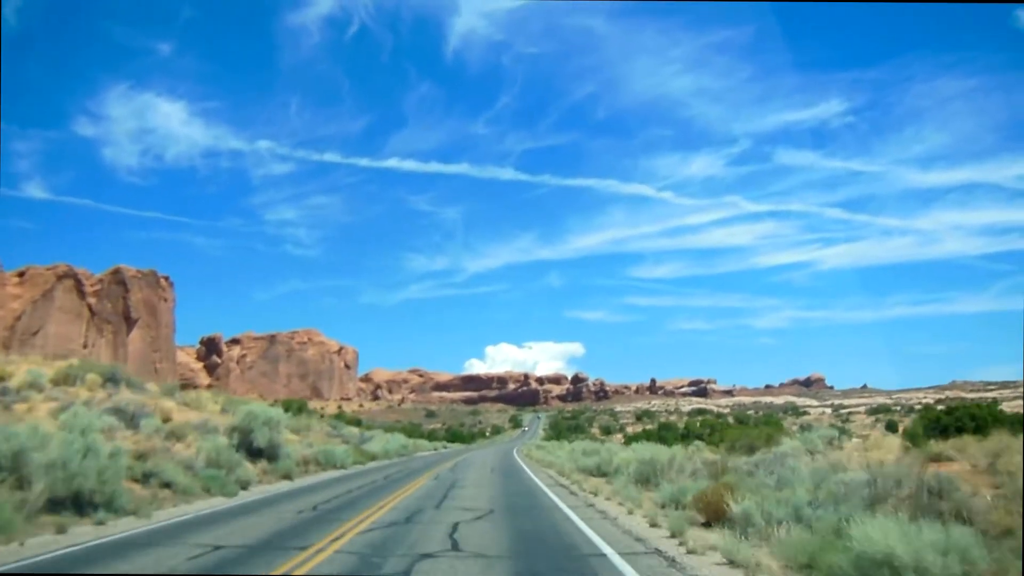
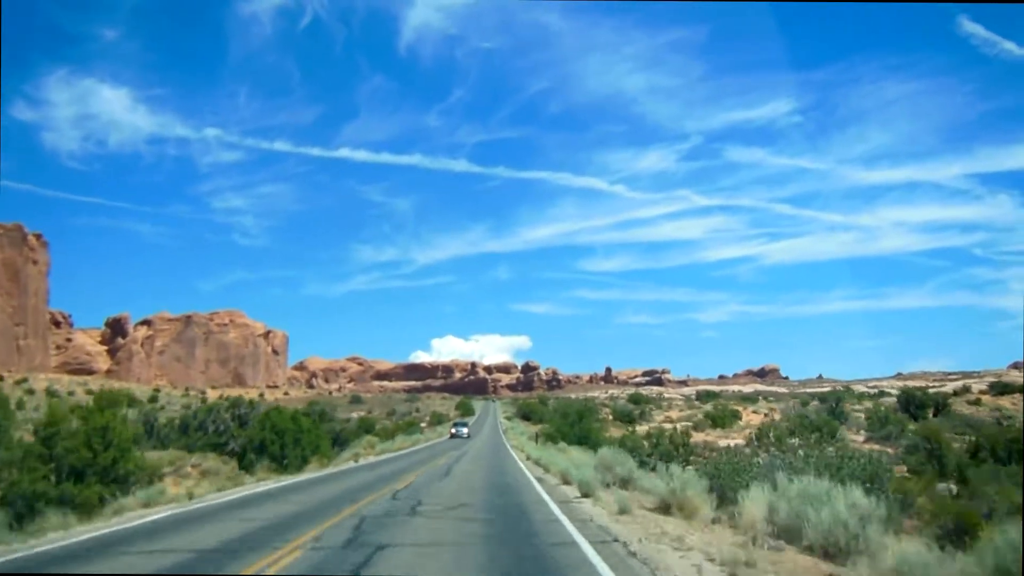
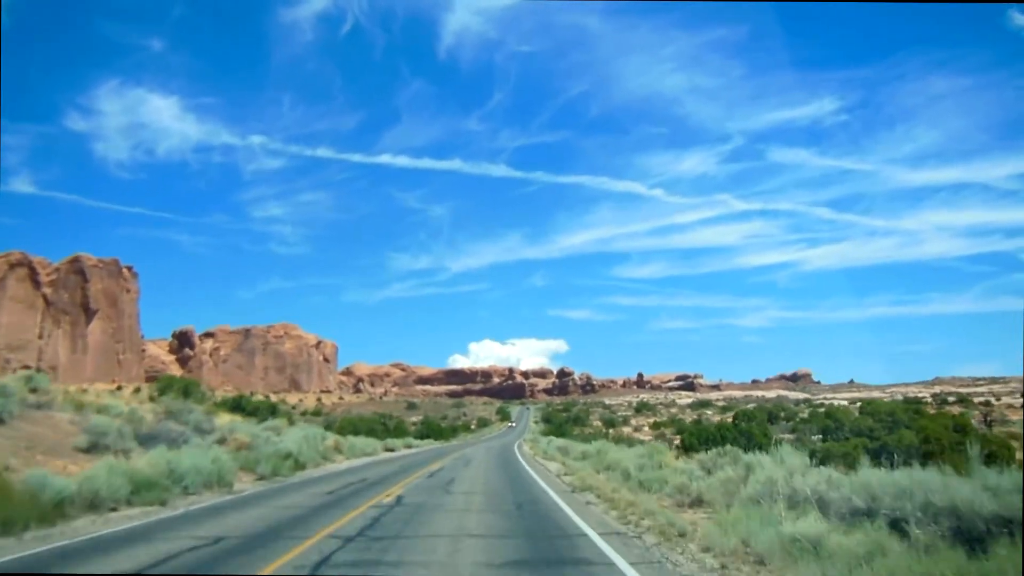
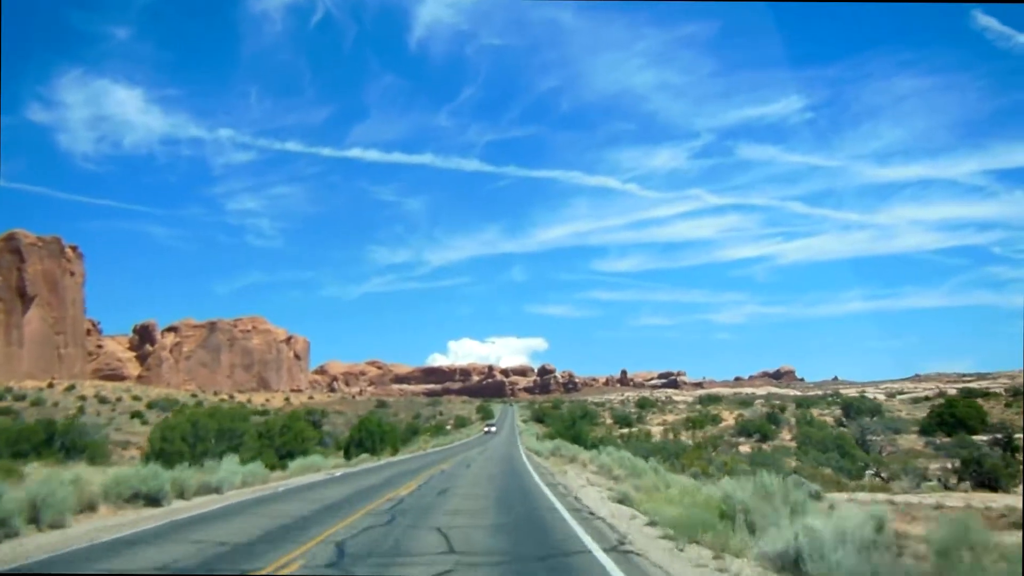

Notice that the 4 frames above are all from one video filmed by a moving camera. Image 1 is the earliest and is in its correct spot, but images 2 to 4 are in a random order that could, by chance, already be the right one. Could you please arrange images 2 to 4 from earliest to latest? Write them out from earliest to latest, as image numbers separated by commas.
3, 4, 2
